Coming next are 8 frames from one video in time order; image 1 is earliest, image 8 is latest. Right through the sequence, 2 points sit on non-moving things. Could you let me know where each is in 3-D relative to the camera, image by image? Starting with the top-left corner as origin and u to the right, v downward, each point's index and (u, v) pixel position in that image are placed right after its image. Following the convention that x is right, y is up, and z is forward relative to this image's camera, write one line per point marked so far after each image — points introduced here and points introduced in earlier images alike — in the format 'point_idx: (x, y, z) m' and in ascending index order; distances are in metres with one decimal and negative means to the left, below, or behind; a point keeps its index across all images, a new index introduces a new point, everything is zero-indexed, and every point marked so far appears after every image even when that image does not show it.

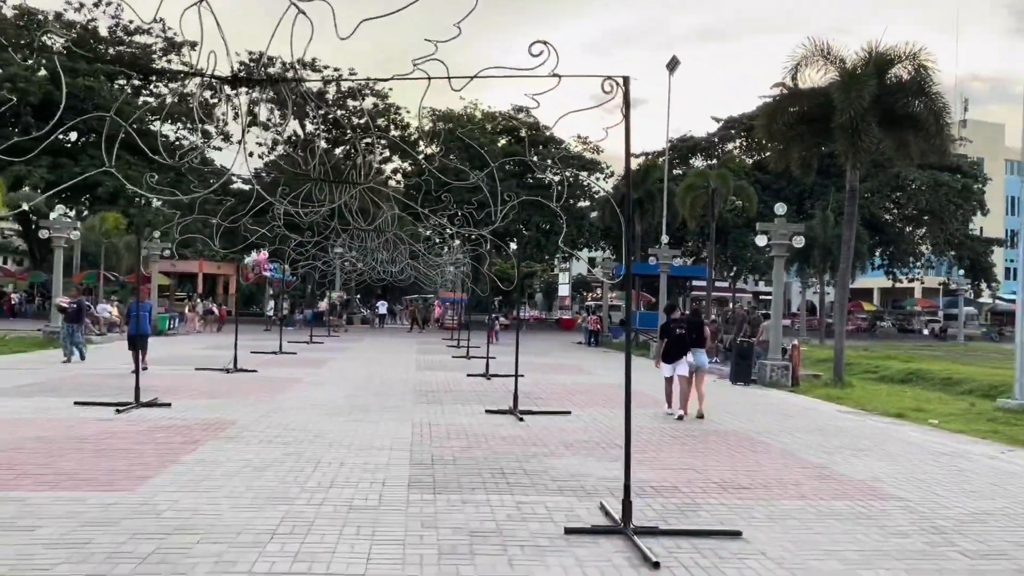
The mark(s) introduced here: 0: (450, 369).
0: (-1.3, -1.8, +18.1) m
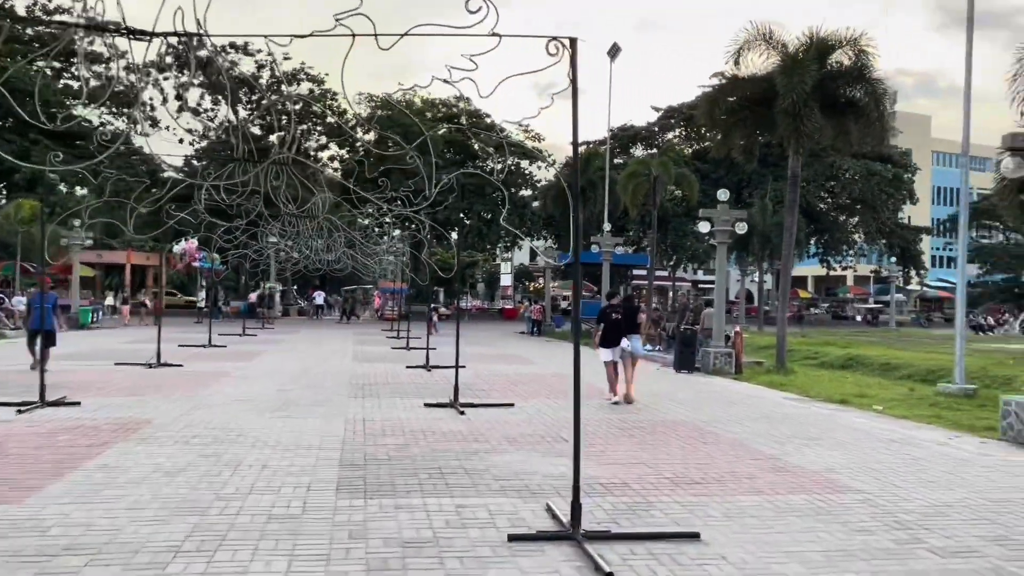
0: (-2.6, -1.5, +17.5) m
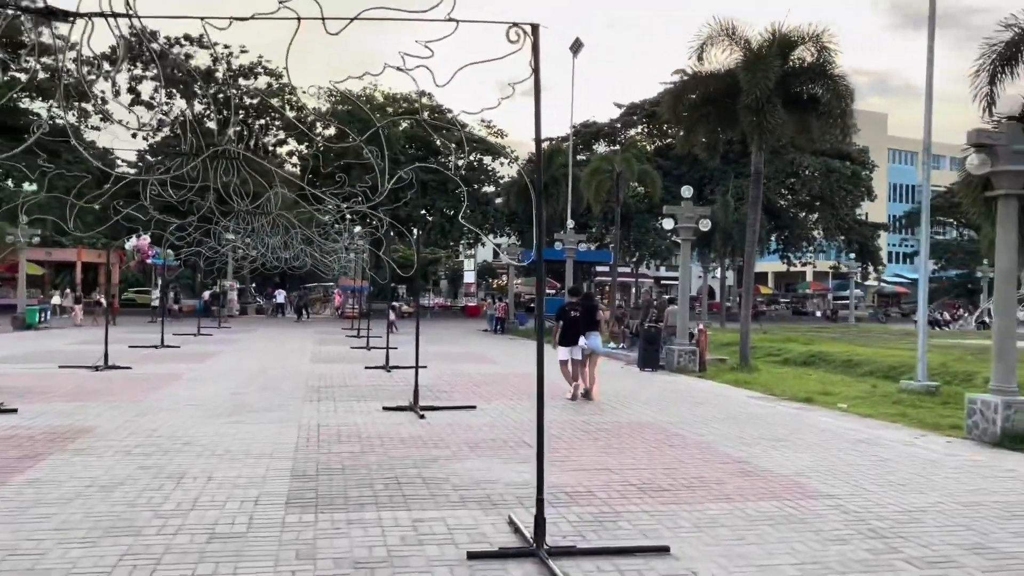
0: (-3.3, -1.5, +17.1) m
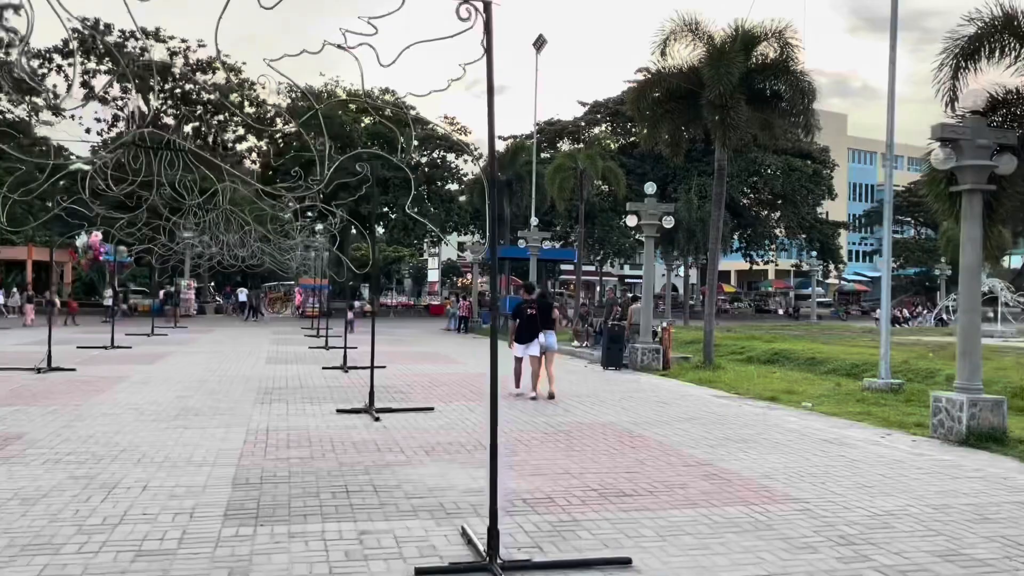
0: (-4.1, -1.5, +16.6) m
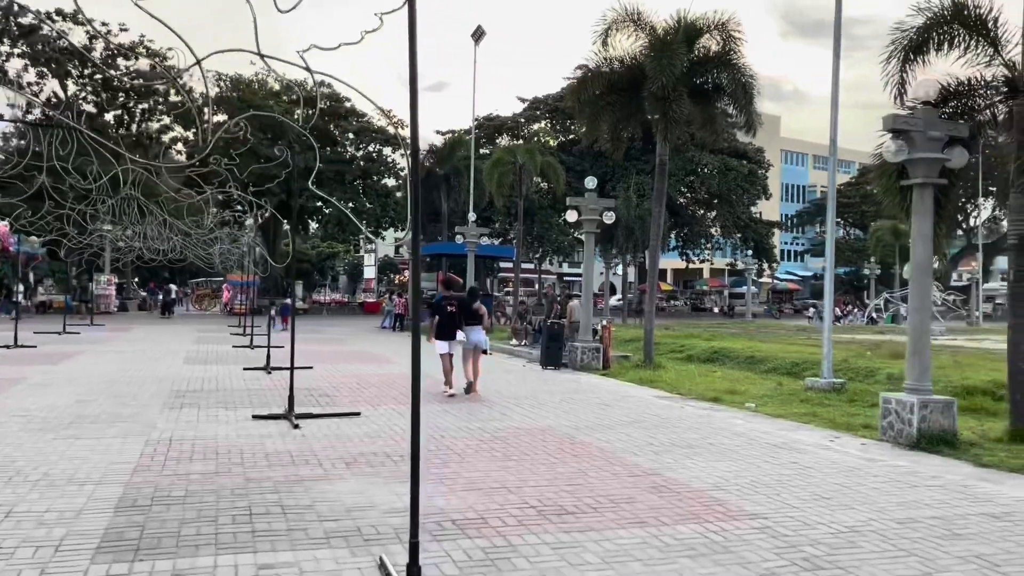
0: (-5.3, -1.4, +15.6) m
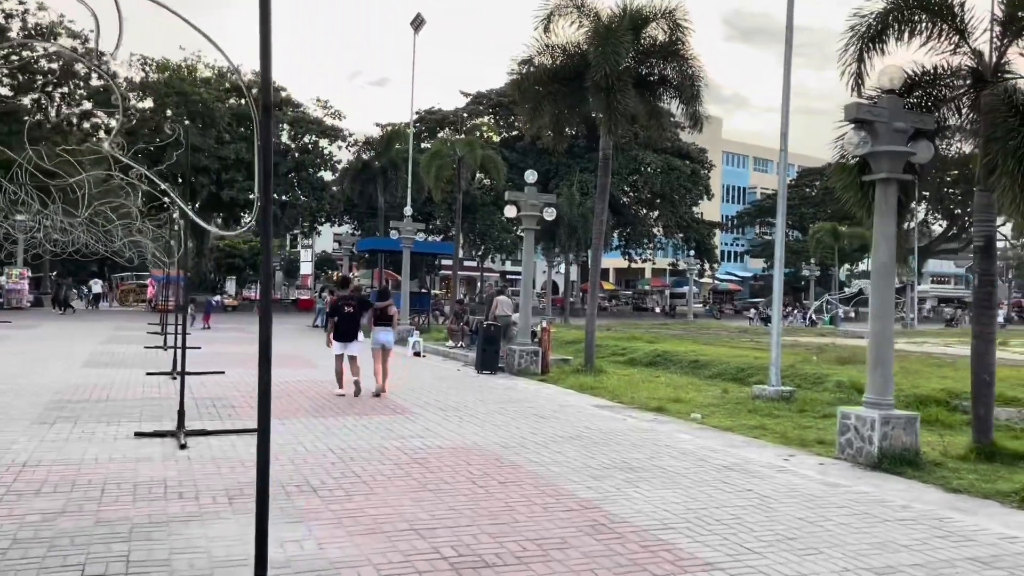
0: (-6.5, -1.3, +14.2) m
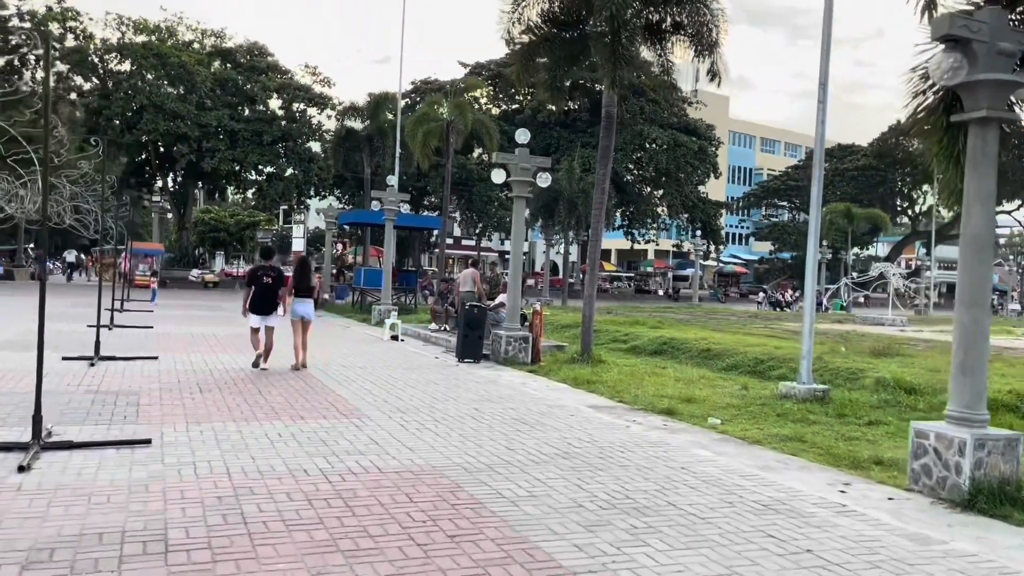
0: (-6.7, -0.9, +12.3) m
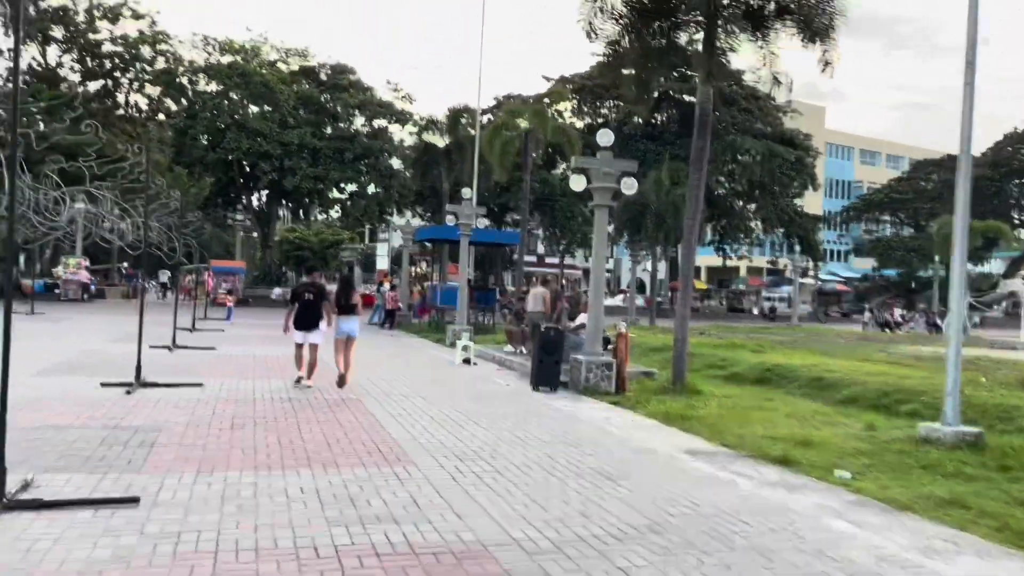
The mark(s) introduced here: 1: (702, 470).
0: (-5.6, -1.1, +11.5) m
1: (+1.6, -1.5, +7.0) m
